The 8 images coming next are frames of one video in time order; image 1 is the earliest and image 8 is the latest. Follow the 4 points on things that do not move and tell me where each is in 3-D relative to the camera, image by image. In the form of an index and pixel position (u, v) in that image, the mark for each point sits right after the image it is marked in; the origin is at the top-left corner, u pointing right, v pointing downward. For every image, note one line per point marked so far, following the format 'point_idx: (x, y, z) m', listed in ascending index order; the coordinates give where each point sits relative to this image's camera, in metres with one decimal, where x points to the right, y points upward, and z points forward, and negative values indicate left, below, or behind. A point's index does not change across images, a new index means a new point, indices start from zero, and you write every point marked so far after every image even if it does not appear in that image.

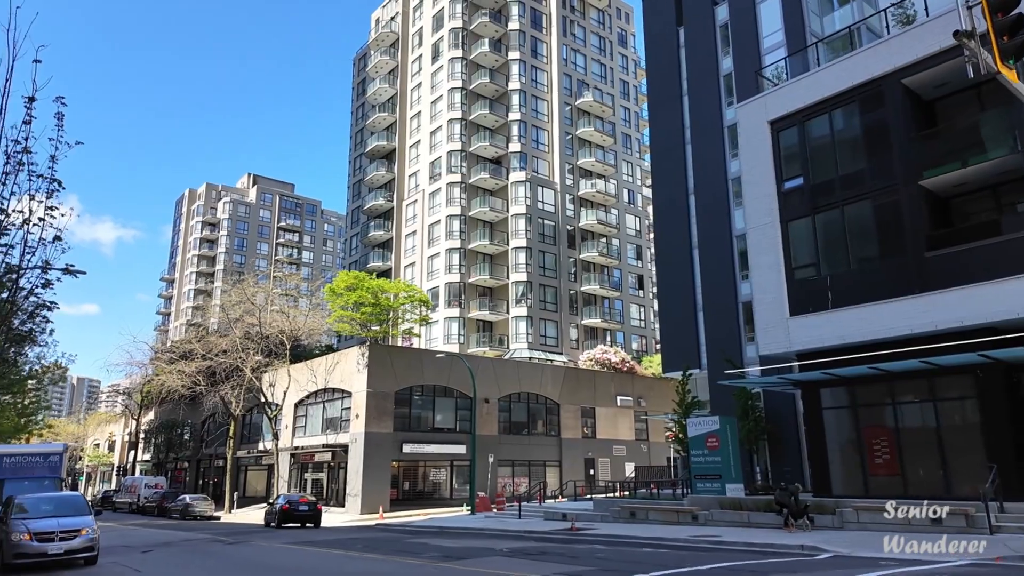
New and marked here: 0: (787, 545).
0: (+6.3, -5.8, +15.5) m
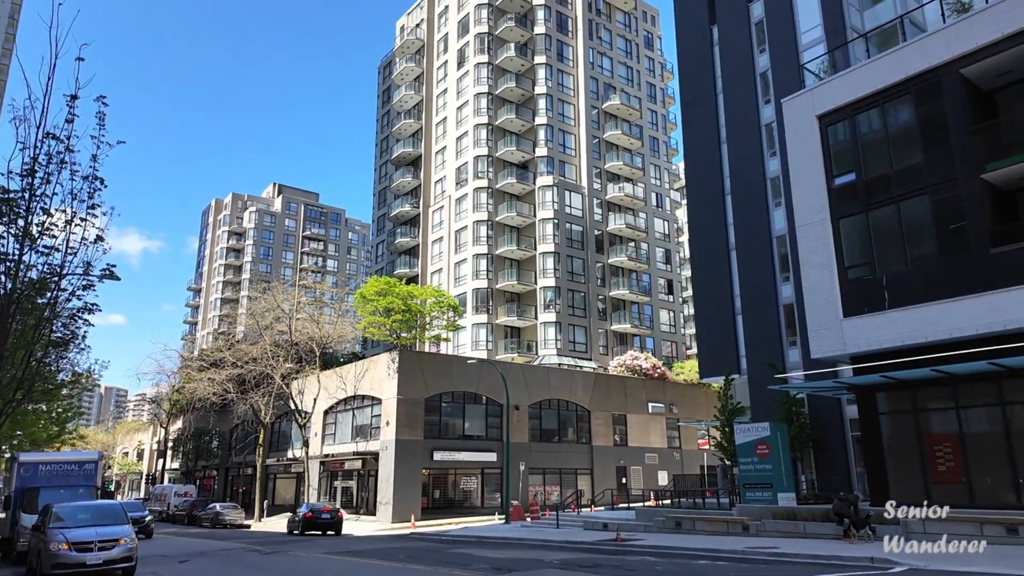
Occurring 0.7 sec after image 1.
0: (+7.4, -5.8, +14.7) m
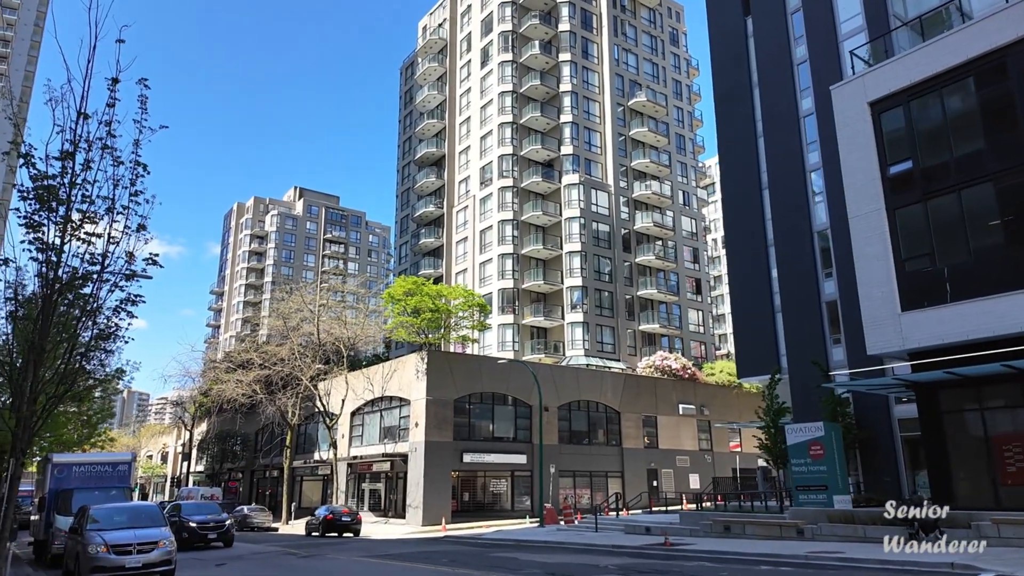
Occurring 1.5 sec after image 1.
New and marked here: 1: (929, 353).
0: (+8.5, -5.6, +13.8) m
1: (+11.8, -1.9, +19.5) m
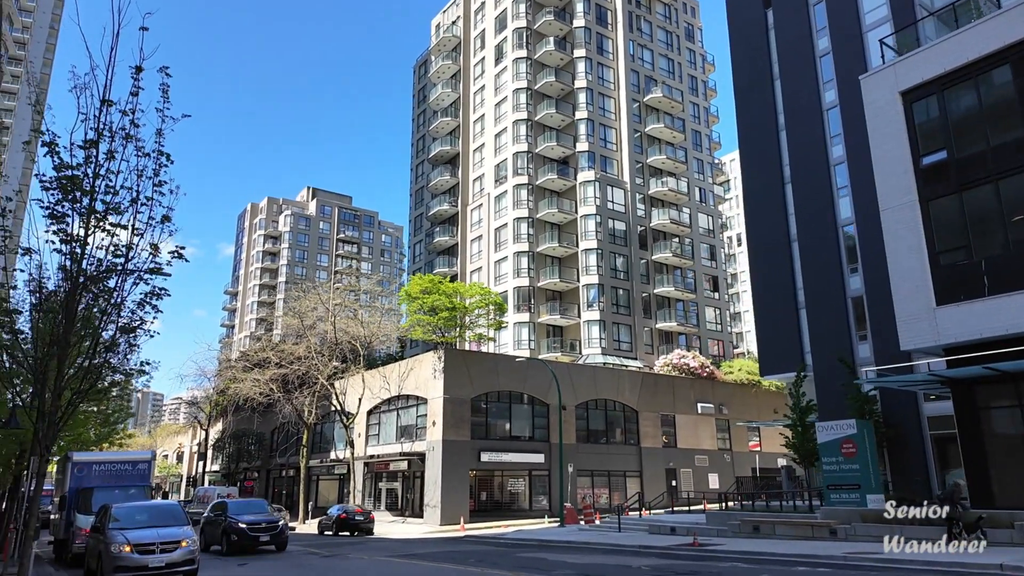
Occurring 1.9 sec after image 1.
0: (+9.1, -5.4, +13.3) m
1: (+12.5, -1.7, +18.9) m
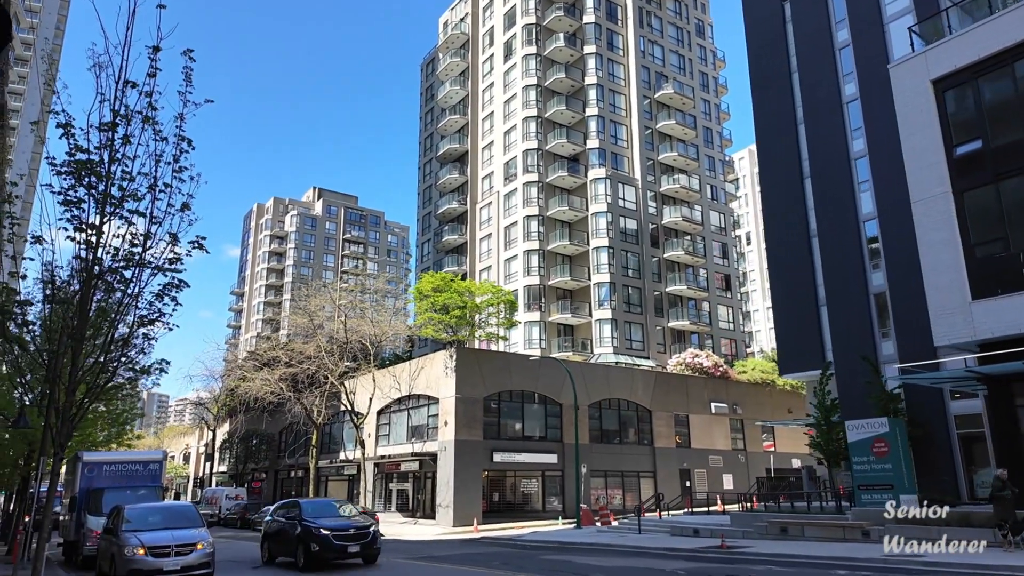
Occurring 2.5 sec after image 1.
0: (+9.7, -5.2, +12.7) m
1: (+13.1, -1.5, +18.3) m
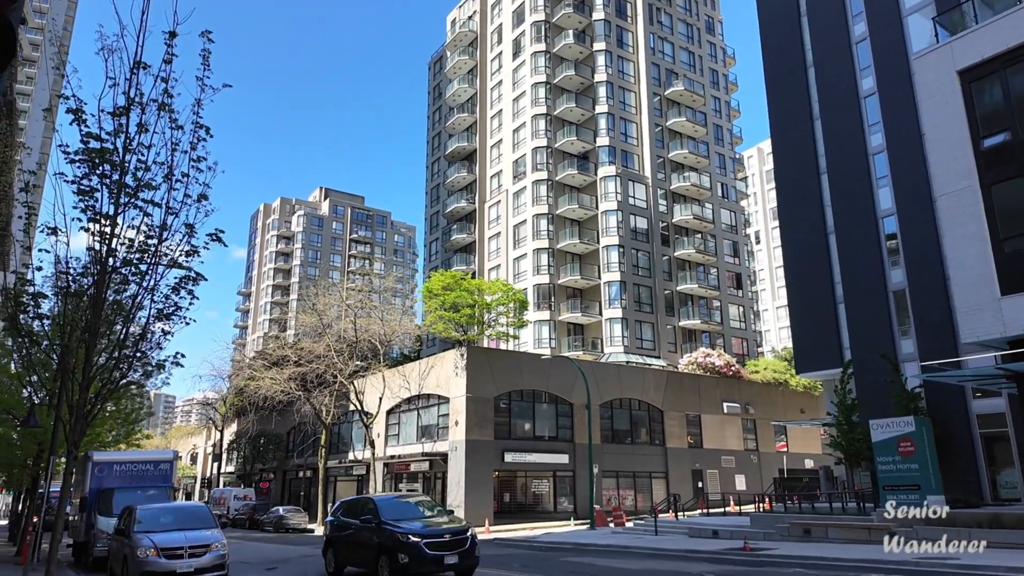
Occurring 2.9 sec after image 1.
0: (+10.1, -5.1, +12.3) m
1: (+13.6, -1.4, +17.8) m
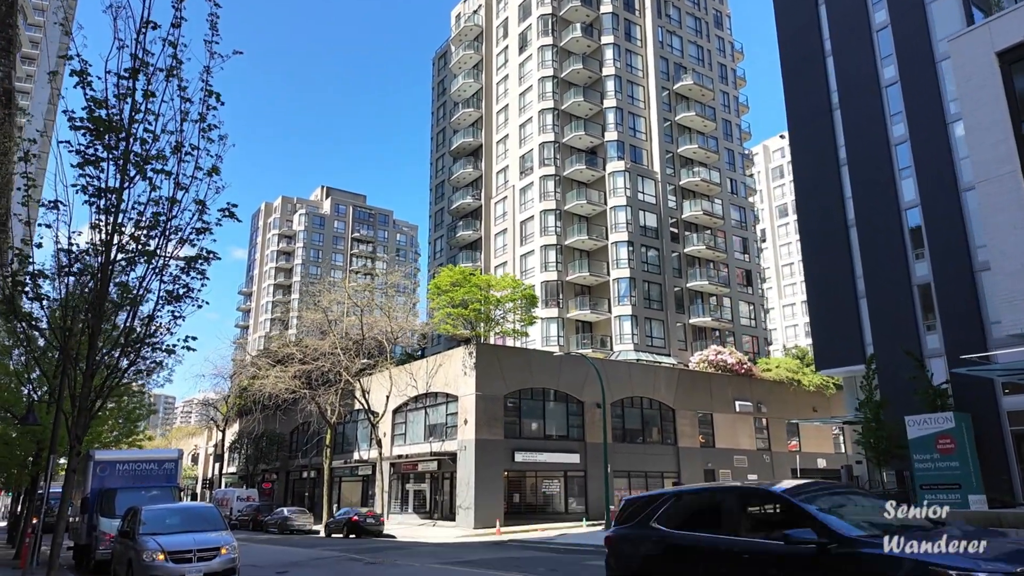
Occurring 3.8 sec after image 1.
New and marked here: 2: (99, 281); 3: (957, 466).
0: (+10.6, -4.9, +11.5) m
1: (+14.1, -1.1, +17.0) m
2: (-5.4, +0.1, +9.0) m
3: (+11.5, -4.6, +17.7) m
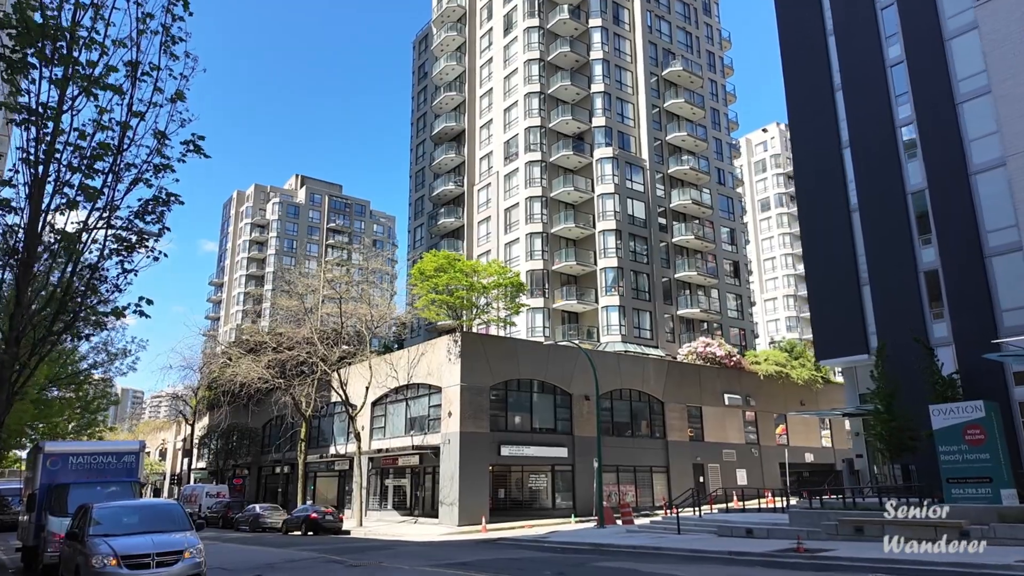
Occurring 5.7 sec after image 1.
0: (+10.8, -4.4, +10.3) m
1: (+14.1, -0.6, +16.0) m
2: (-5.1, +0.7, +7.2) m
3: (+11.4, -4.1, +16.6) m
